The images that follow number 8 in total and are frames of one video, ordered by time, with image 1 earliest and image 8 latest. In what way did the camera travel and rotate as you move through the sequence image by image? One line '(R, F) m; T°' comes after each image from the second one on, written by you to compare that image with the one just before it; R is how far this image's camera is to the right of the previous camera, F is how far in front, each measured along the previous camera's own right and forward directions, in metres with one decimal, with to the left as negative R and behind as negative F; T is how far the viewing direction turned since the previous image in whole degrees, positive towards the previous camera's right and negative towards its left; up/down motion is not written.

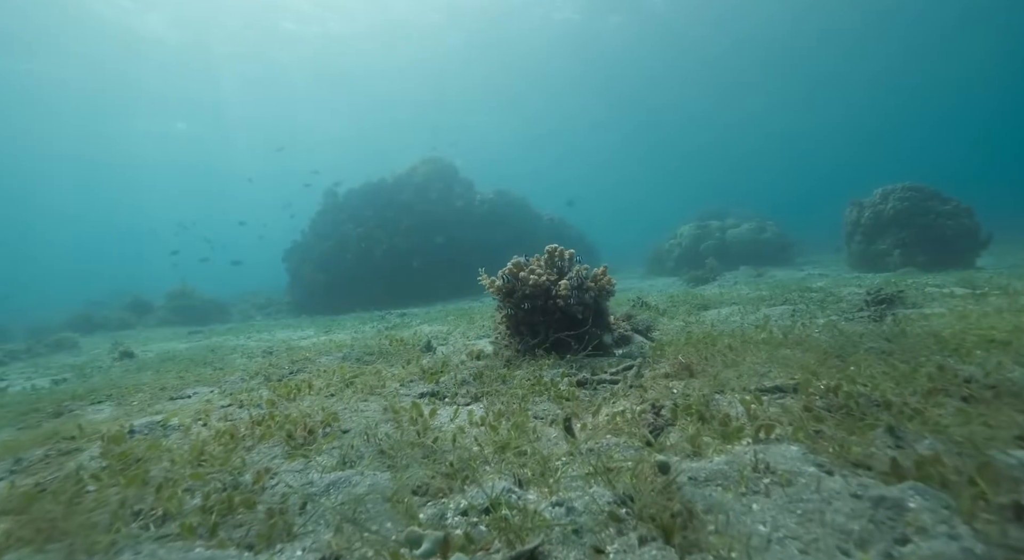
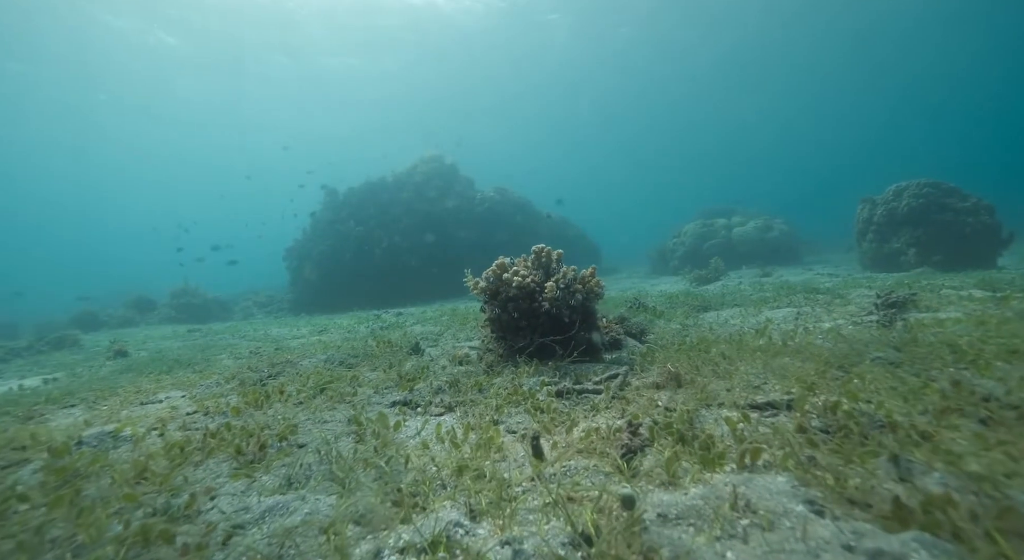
(+0.3, +0.3) m; -1°
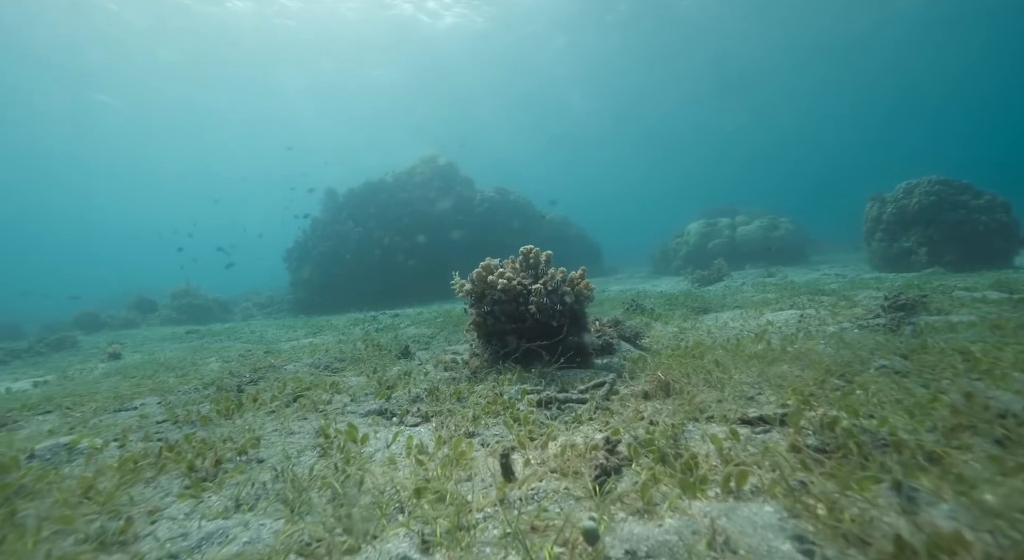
(+0.2, +0.2) m; -1°
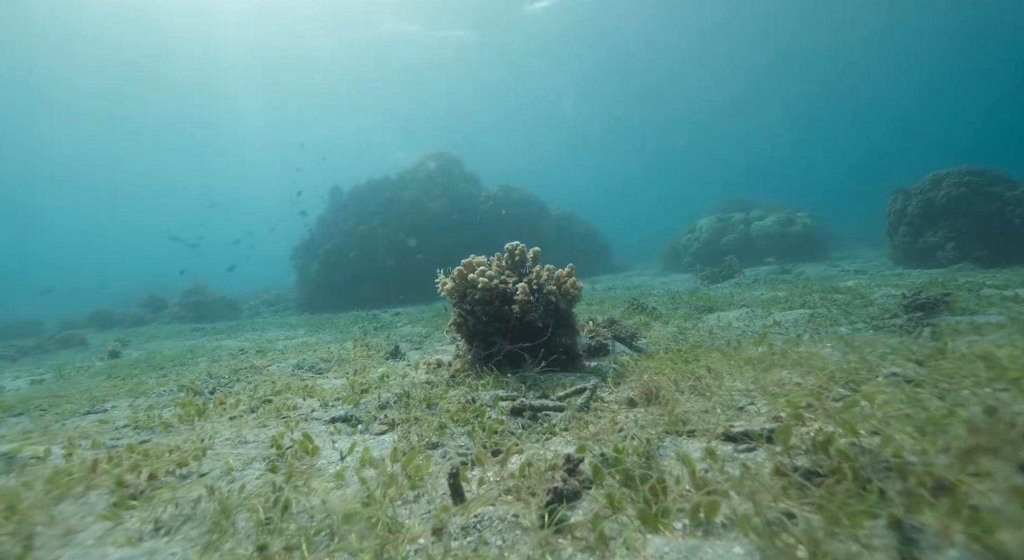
(+0.3, +0.3) m; -2°
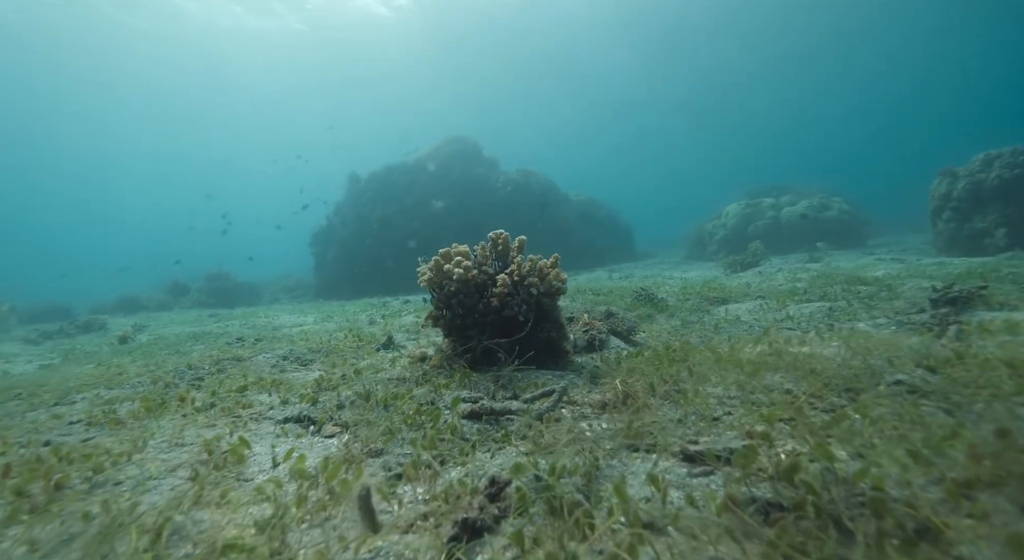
(+0.5, +0.3) m; -3°
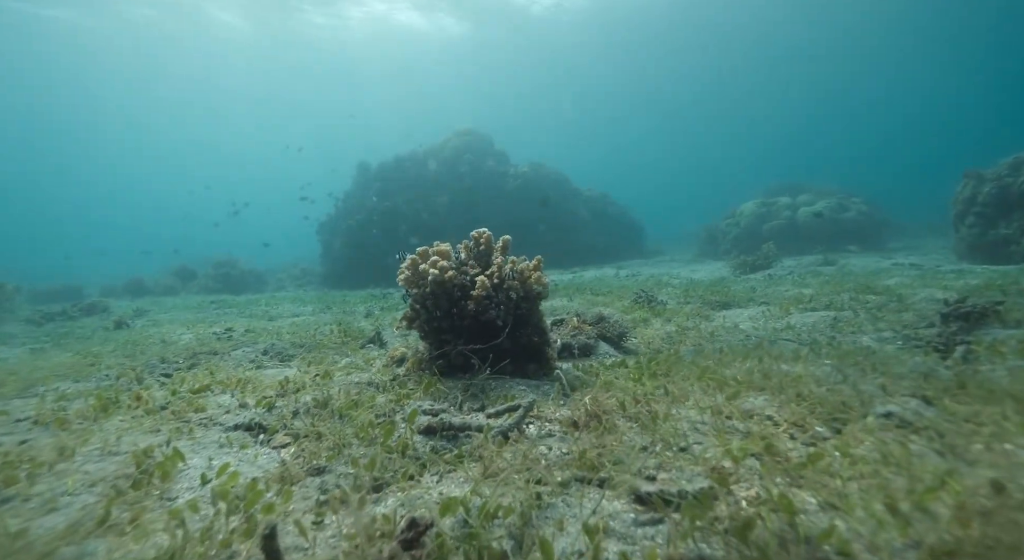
(+0.3, +0.2) m; -1°
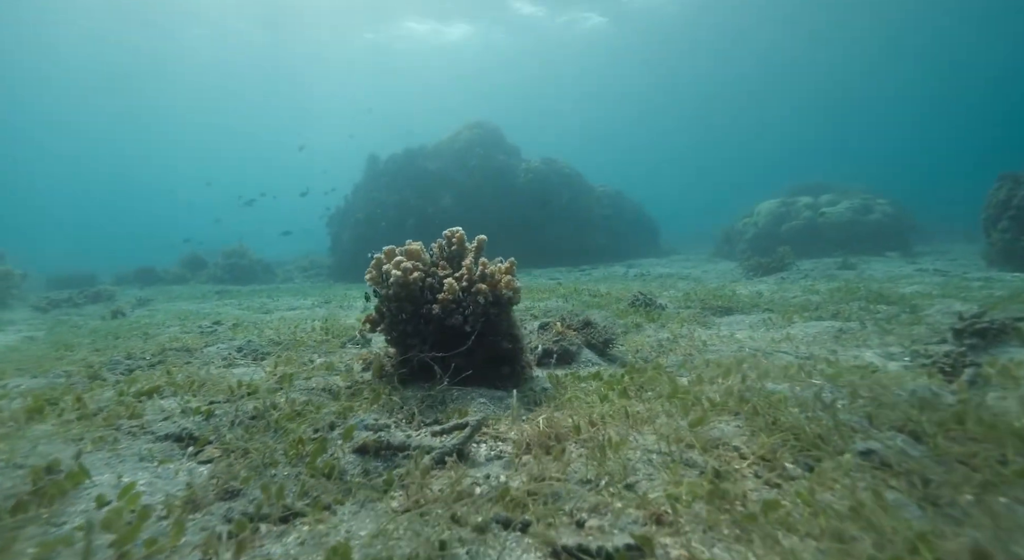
(+0.4, +0.3) m; -2°
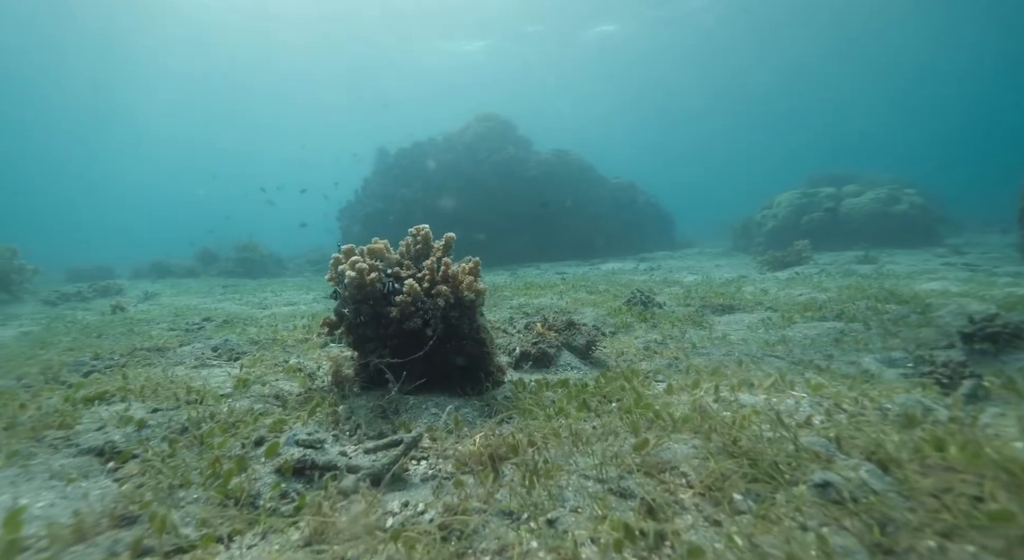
(+0.5, +0.3) m; -2°
